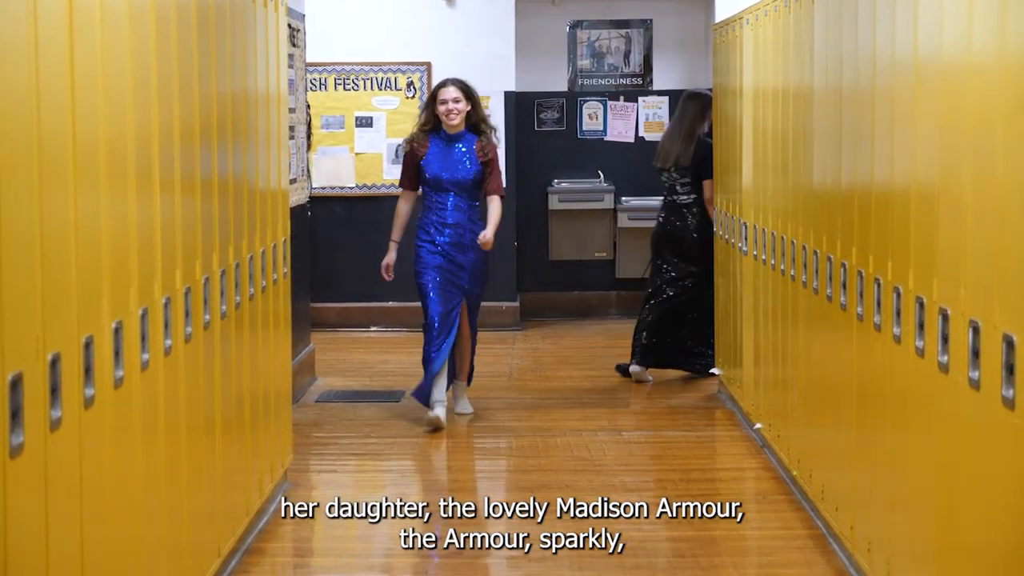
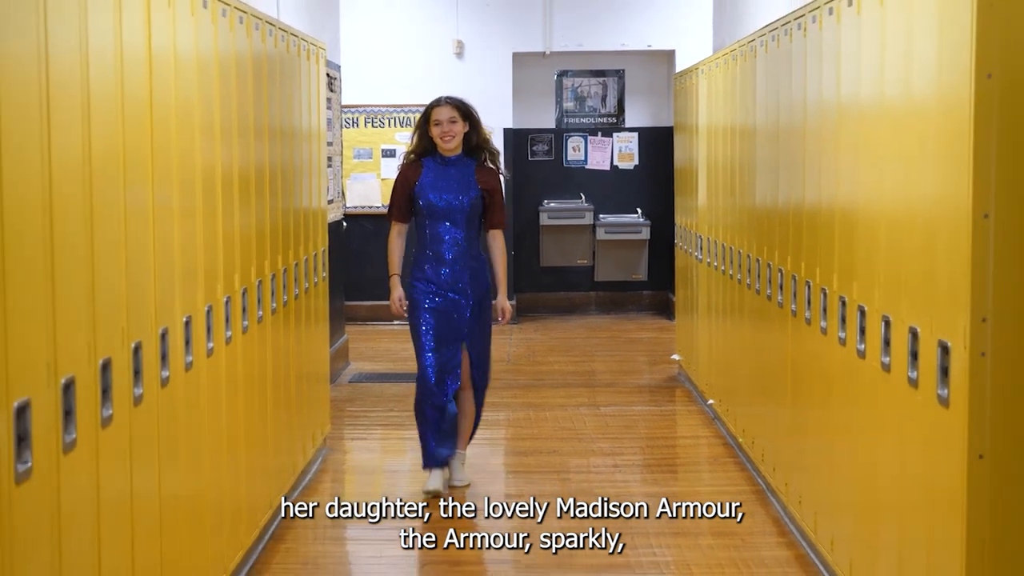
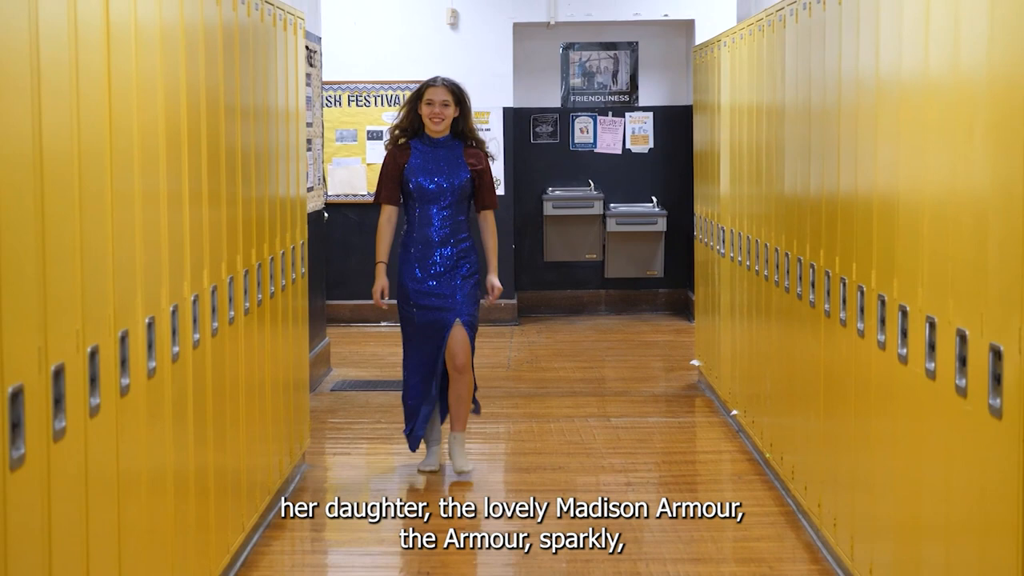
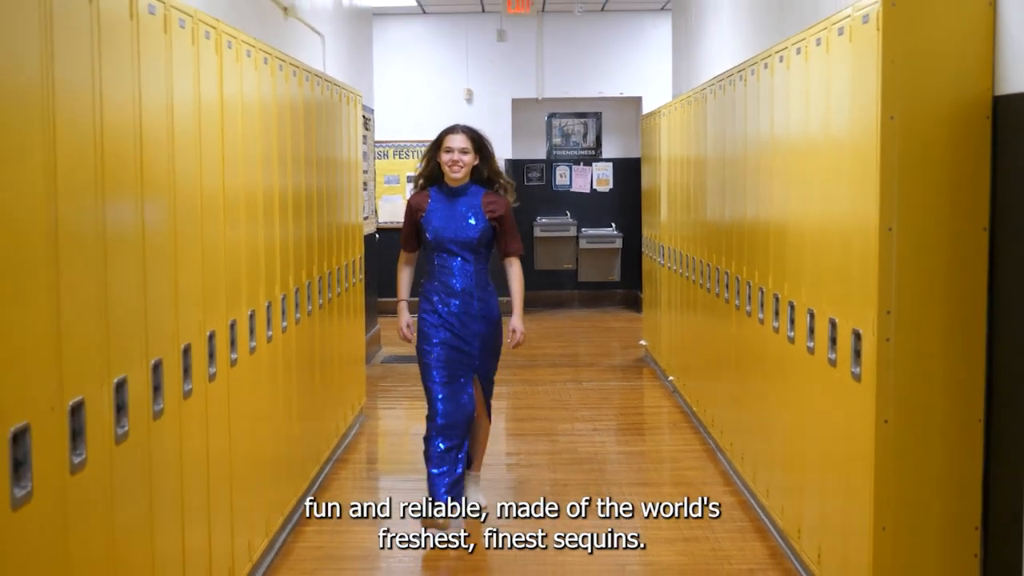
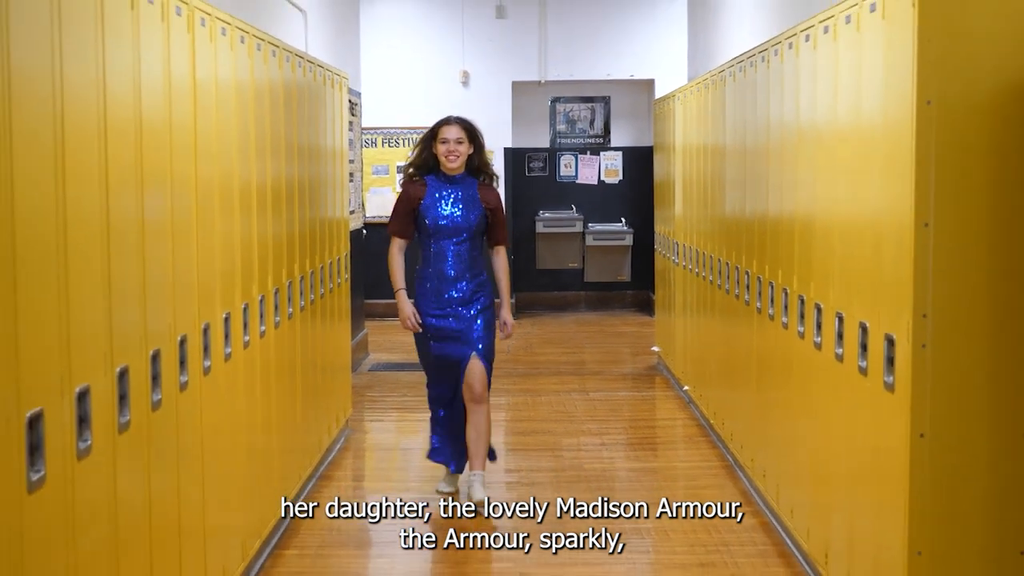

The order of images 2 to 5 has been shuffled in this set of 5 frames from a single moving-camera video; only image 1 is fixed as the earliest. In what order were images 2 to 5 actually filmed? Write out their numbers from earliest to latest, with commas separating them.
3, 2, 5, 4
